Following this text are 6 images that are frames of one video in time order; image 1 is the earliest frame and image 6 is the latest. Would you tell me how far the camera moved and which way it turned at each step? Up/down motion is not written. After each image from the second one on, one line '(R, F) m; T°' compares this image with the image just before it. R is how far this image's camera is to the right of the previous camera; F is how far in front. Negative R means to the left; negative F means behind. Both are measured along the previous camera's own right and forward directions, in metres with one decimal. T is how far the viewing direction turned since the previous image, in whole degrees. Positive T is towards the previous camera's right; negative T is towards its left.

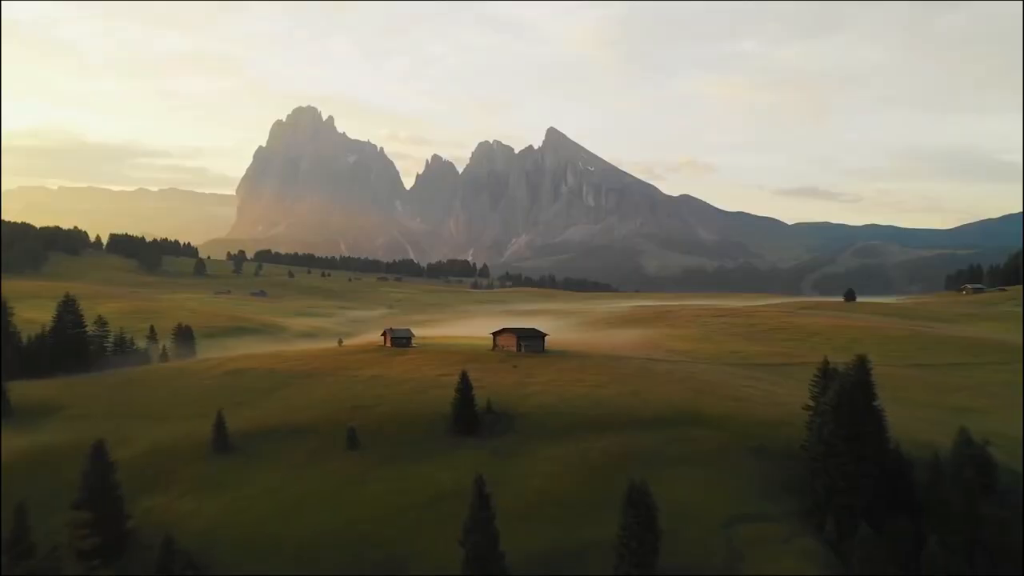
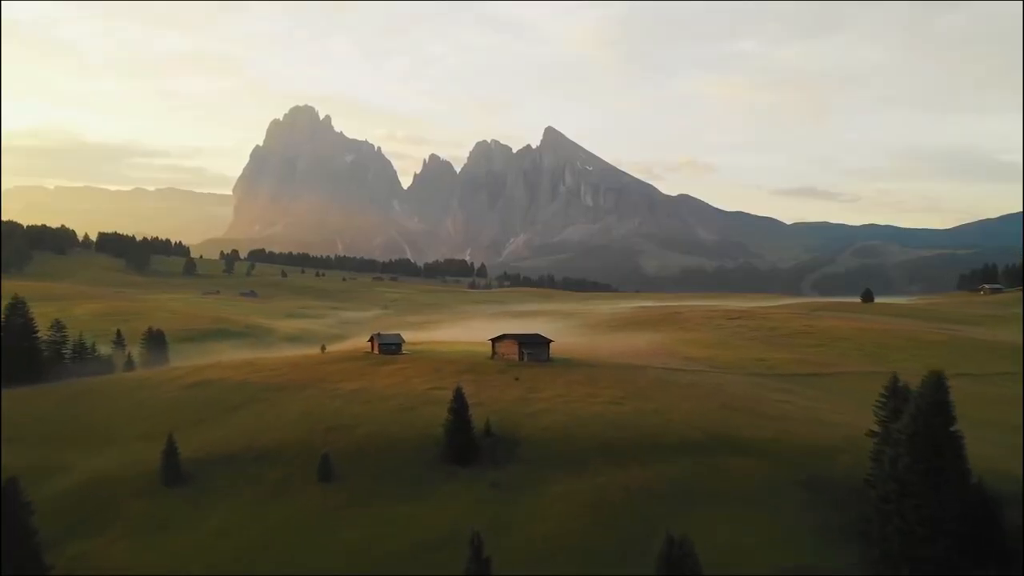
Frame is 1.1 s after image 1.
(-0.2, +5.1) m; 0°
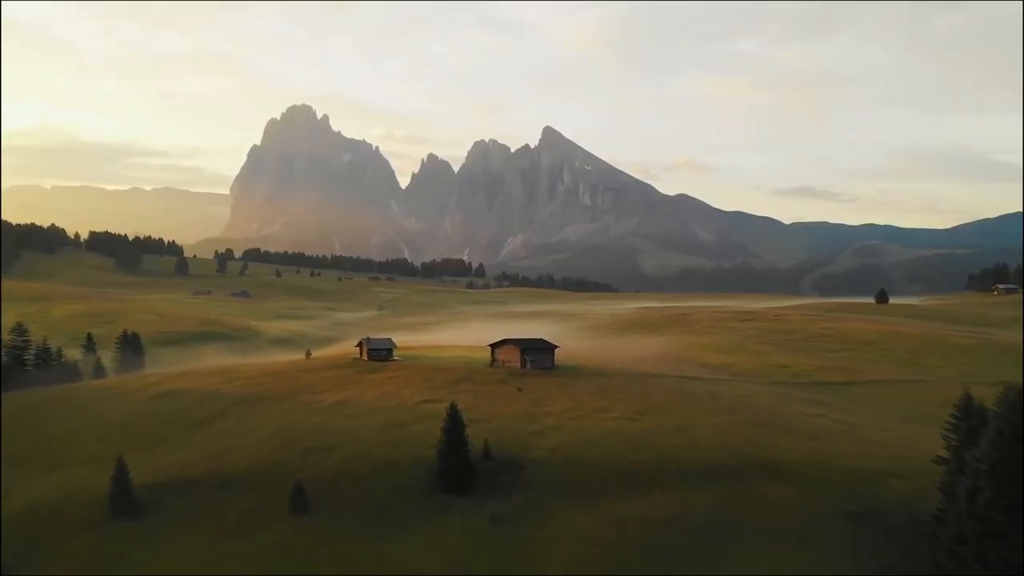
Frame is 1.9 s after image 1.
(-0.2, +3.8) m; 0°
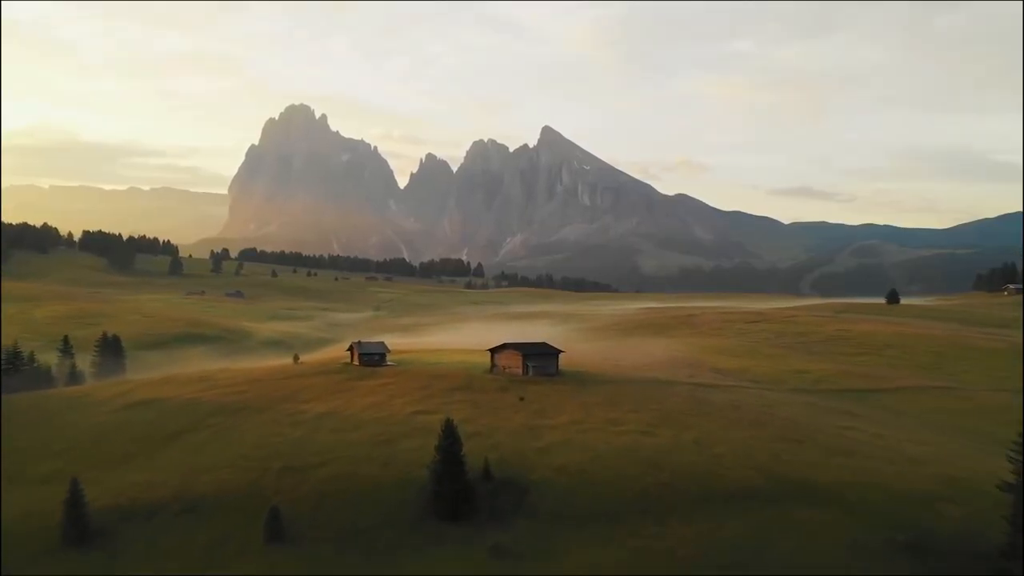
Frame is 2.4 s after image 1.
(-0.1, +2.7) m; 0°
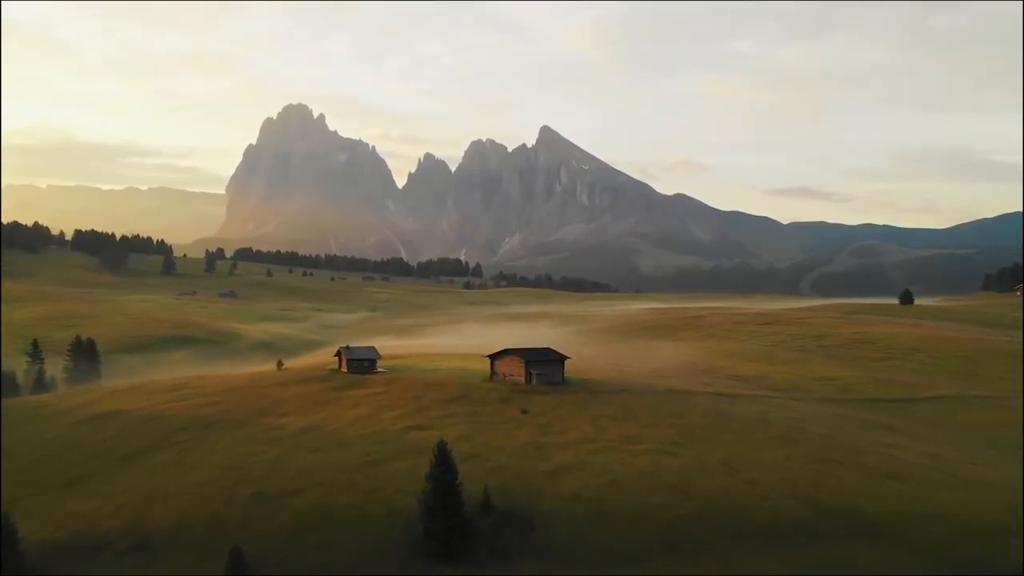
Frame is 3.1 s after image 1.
(-0.2, +3.2) m; 0°
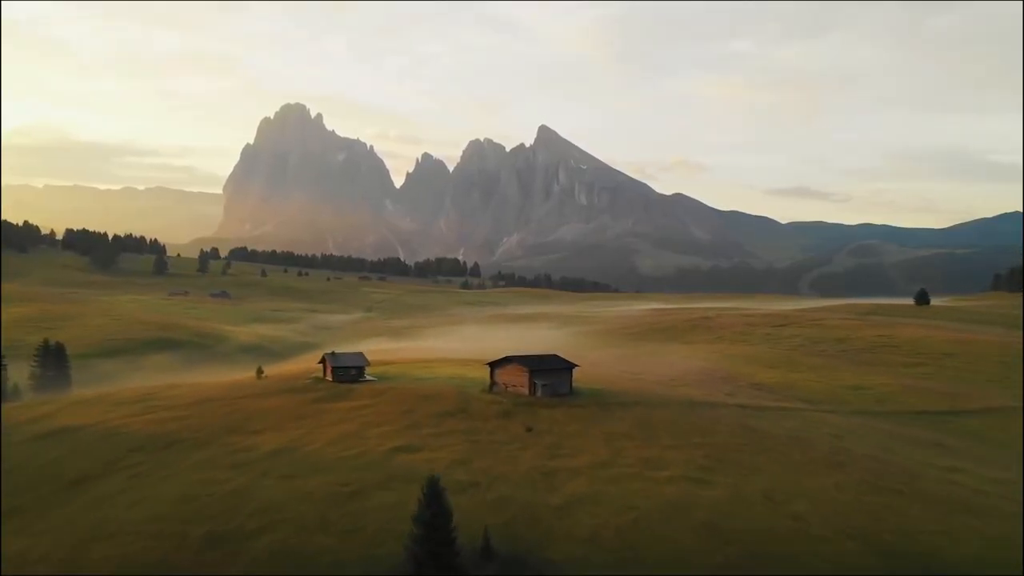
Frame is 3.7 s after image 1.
(-0.2, +3.4) m; 0°
